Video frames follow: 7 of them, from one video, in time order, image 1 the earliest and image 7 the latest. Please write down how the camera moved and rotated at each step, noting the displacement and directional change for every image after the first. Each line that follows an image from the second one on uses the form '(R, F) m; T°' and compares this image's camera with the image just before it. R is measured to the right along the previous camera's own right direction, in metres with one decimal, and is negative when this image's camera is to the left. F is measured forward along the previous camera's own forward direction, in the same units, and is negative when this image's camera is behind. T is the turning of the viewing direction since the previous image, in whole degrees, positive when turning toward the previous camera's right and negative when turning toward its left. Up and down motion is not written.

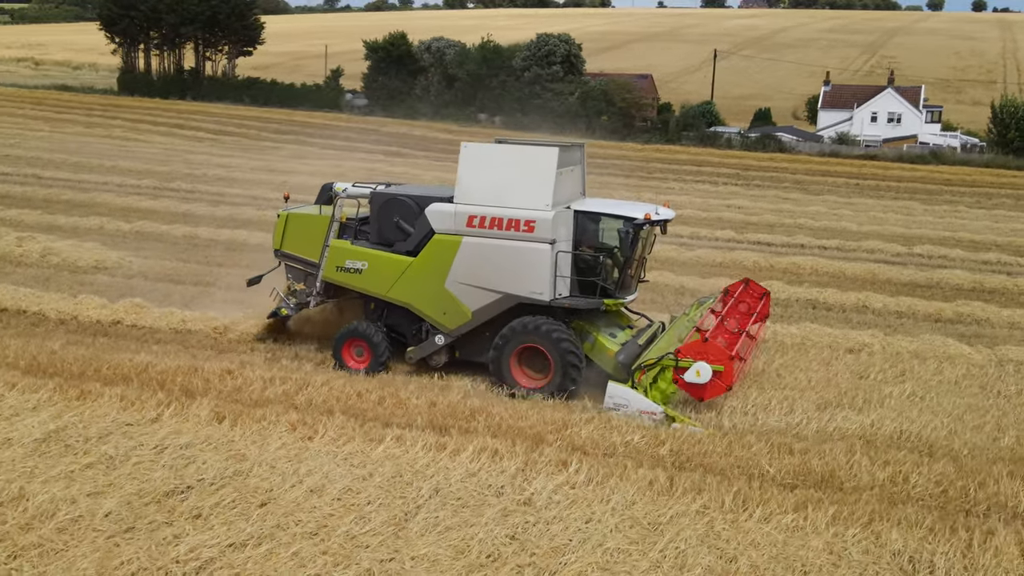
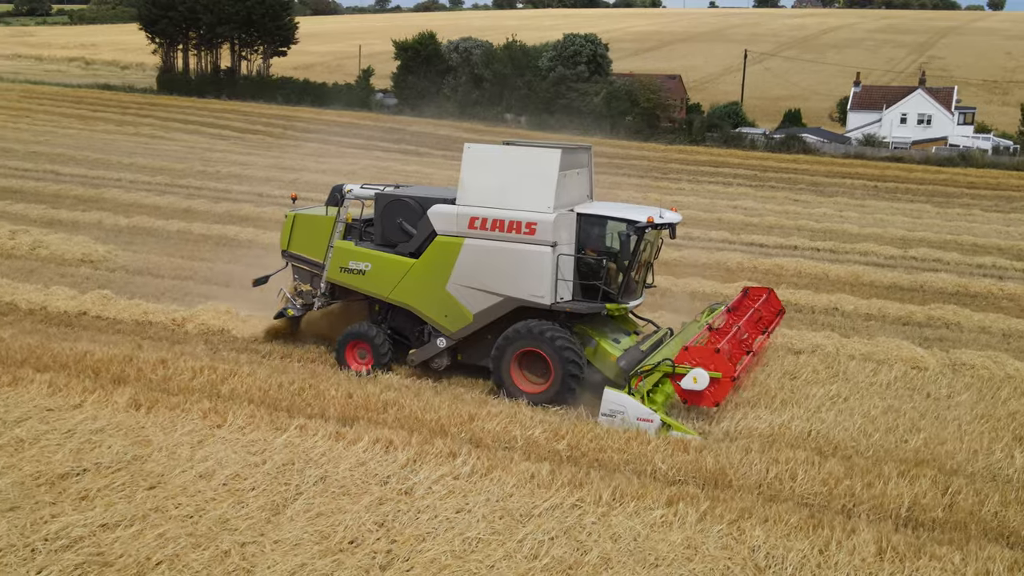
(+0.9, -0.1) m; -3°
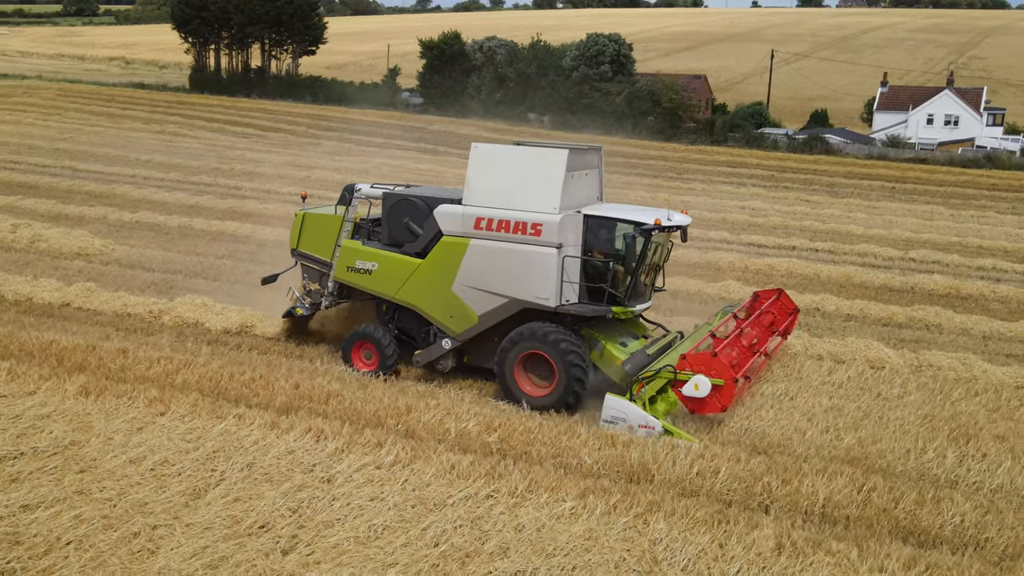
(+0.7, -0.1) m; -2°
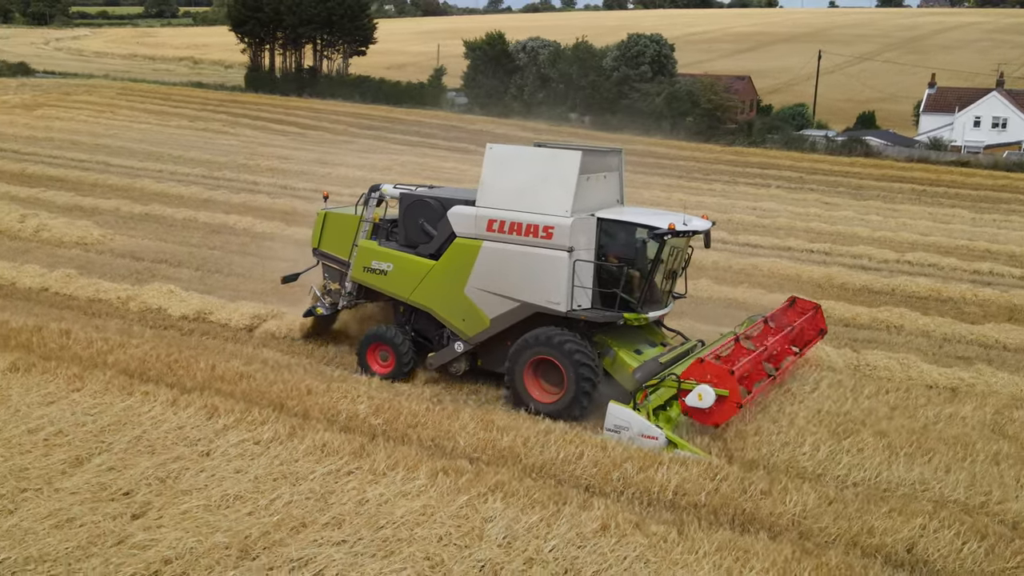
(+1.2, -0.2) m; -4°
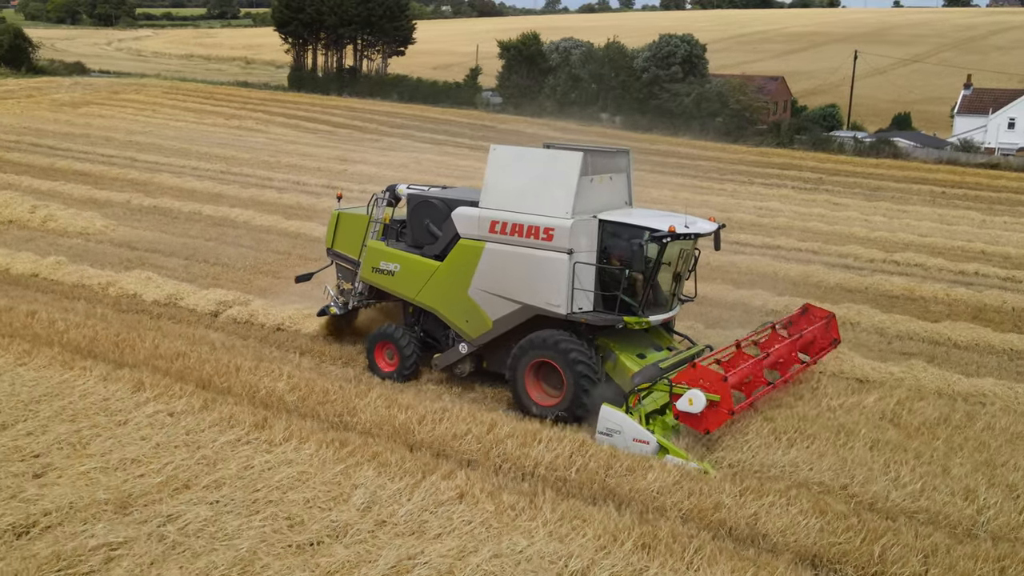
(+1.0, -0.3) m; -3°
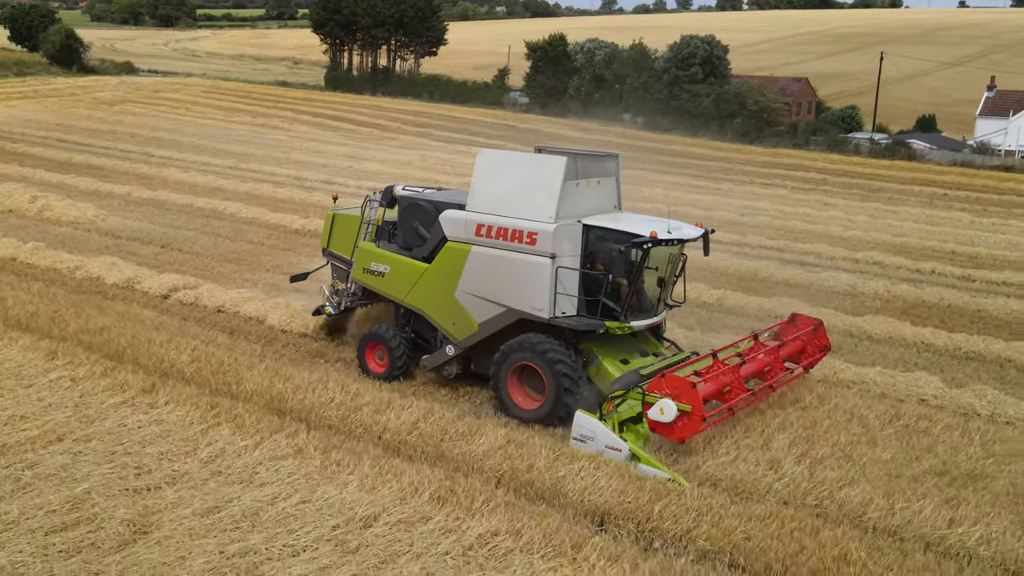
(+1.3, -0.5) m; -3°
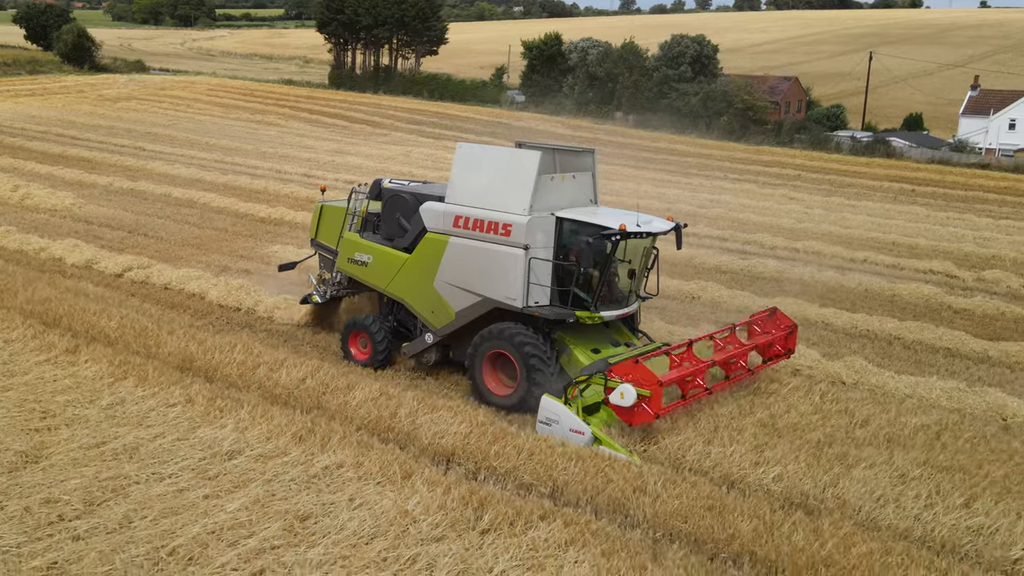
(+1.0, -0.7) m; -1°
